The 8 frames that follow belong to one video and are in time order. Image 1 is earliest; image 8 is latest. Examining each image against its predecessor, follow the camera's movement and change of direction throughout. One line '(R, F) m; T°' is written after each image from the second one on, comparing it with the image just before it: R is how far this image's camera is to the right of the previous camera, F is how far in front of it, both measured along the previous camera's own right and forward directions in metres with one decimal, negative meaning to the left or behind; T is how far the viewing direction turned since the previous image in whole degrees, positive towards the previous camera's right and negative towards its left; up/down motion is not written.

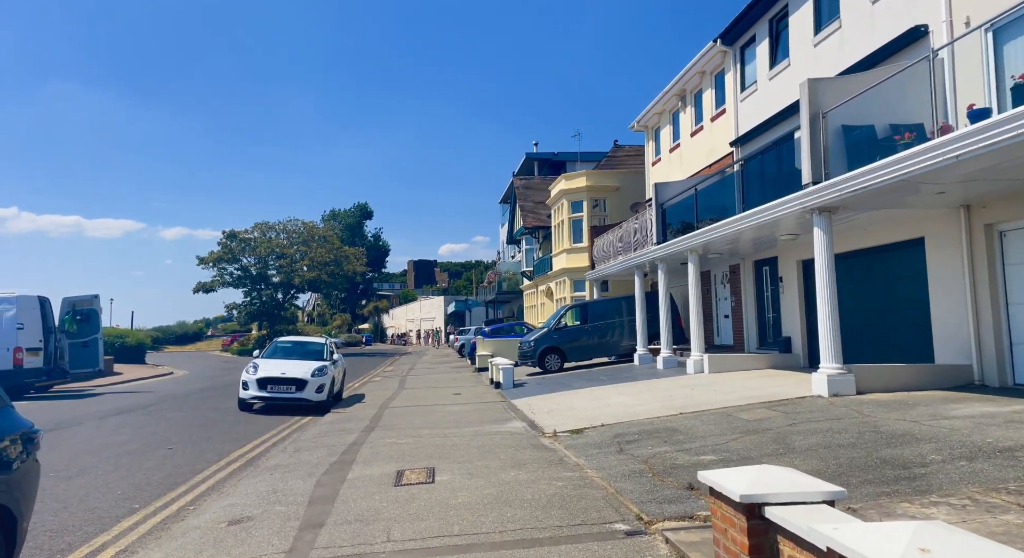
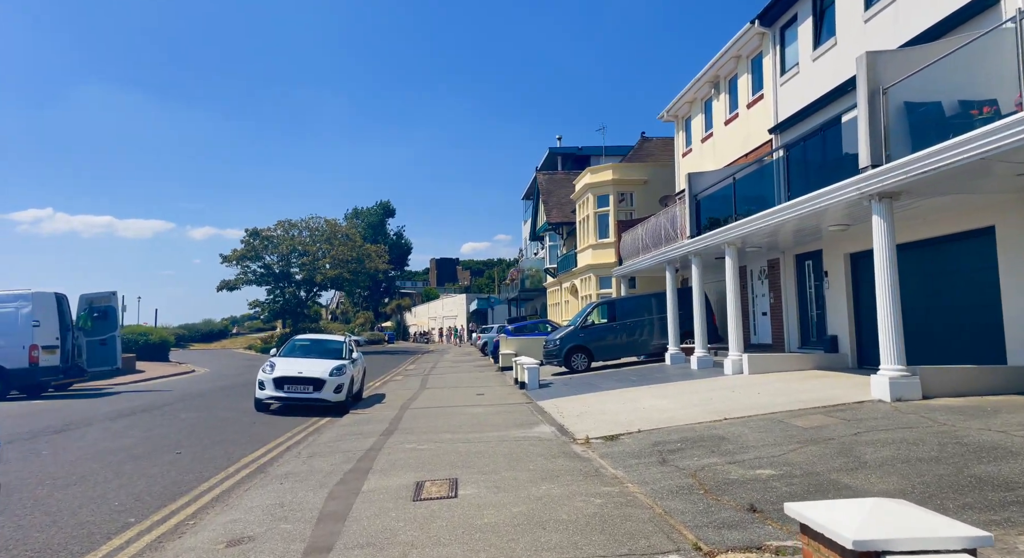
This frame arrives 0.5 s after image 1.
(-0.1, +0.7) m; -2°
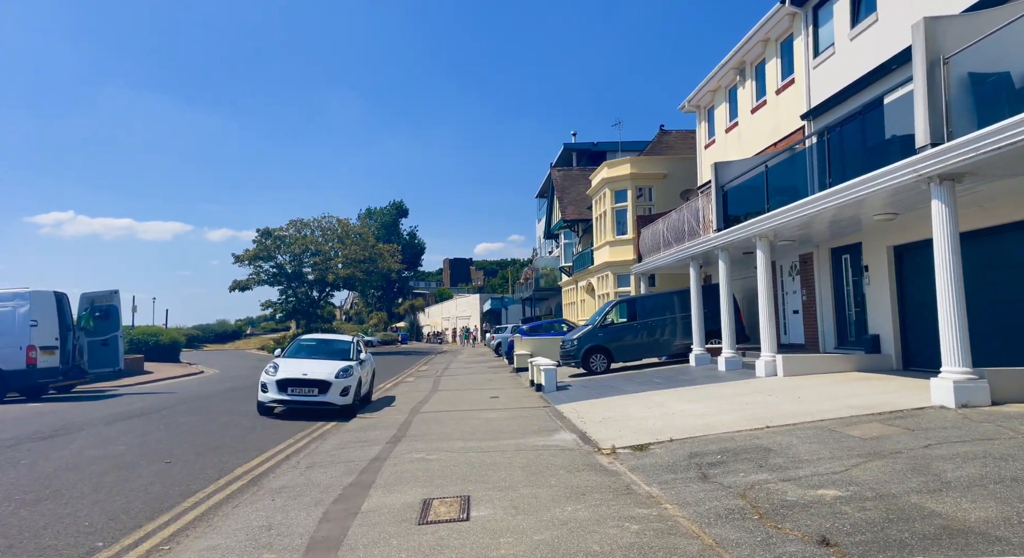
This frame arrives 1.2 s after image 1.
(0.0, +0.8) m; -1°
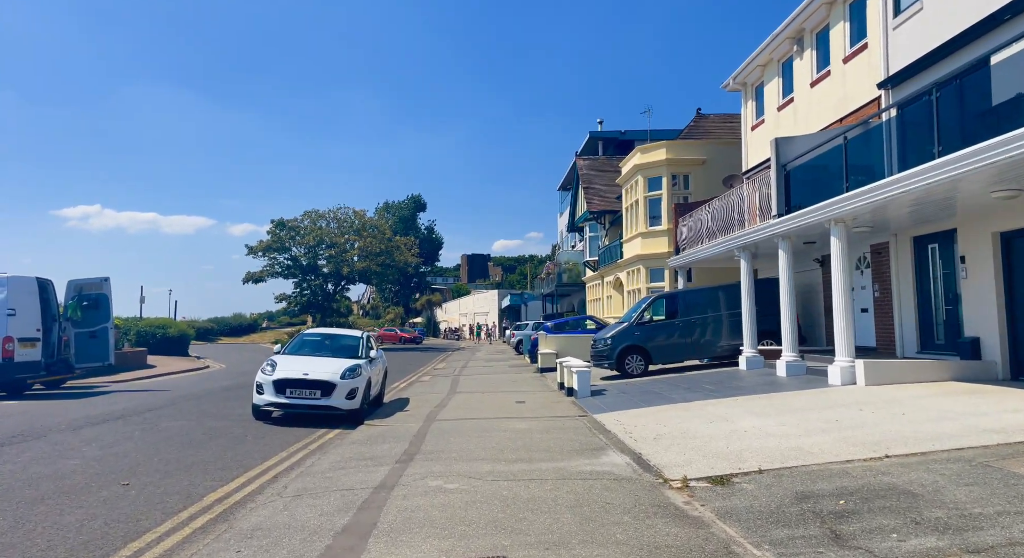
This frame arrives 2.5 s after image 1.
(-0.2, +1.6) m; -2°
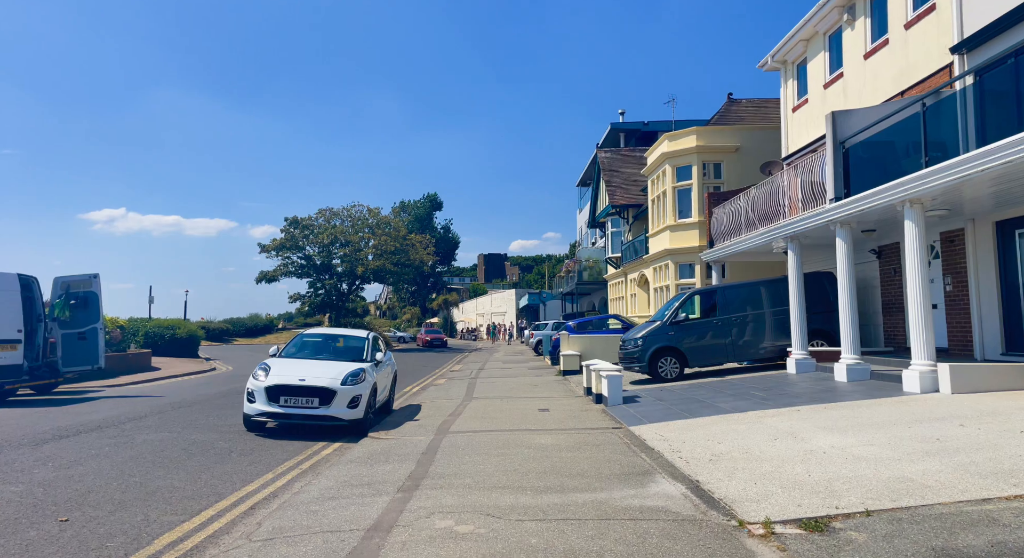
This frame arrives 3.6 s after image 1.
(-0.1, +1.3) m; -2°
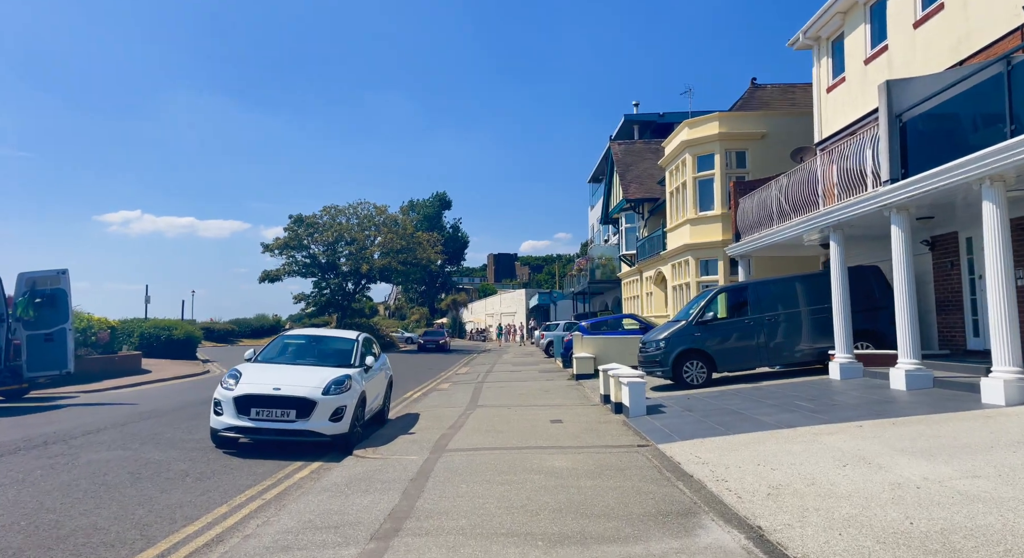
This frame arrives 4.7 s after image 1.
(0.0, +1.3) m; -1°
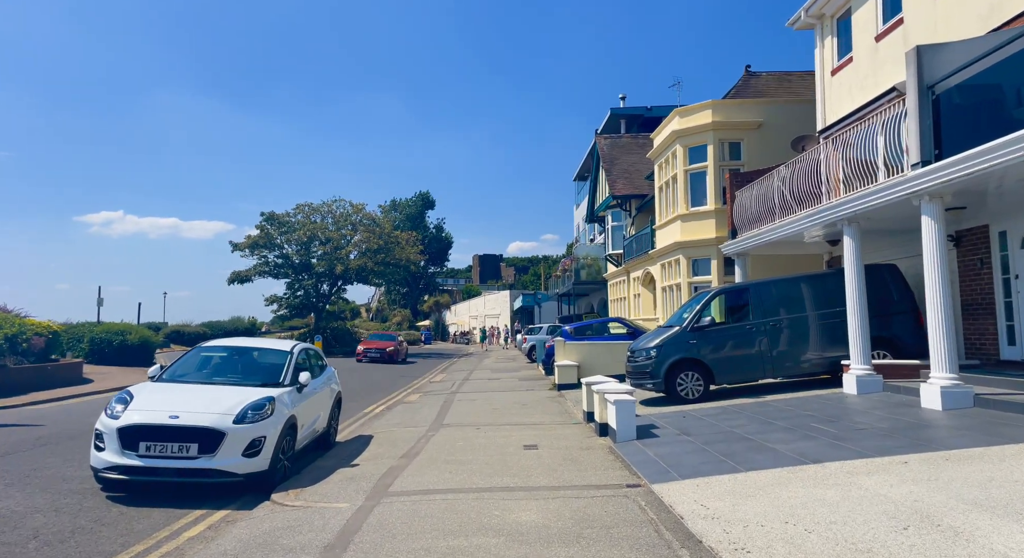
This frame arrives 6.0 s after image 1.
(+0.3, +1.5) m; +1°
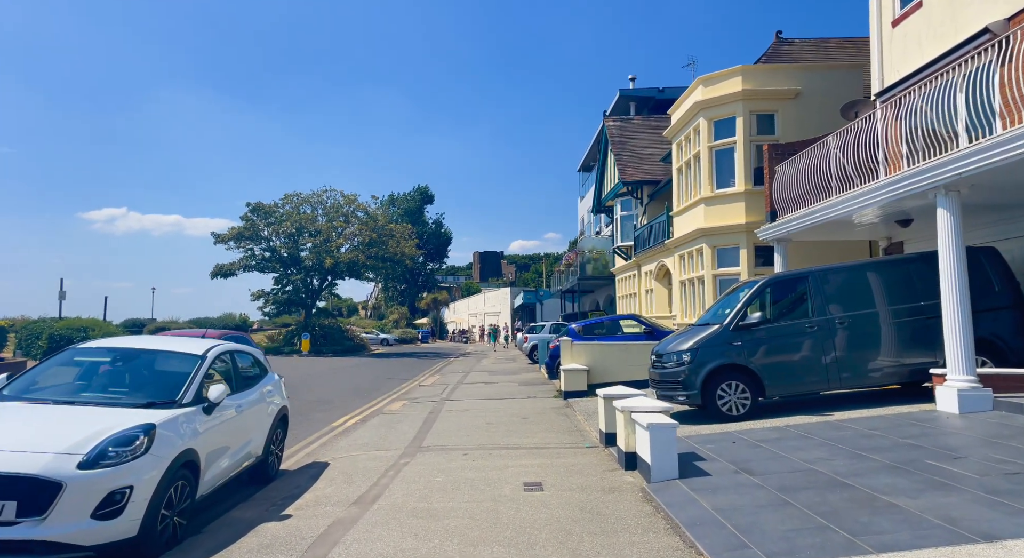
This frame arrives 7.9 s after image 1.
(0.0, +2.3) m; 0°
